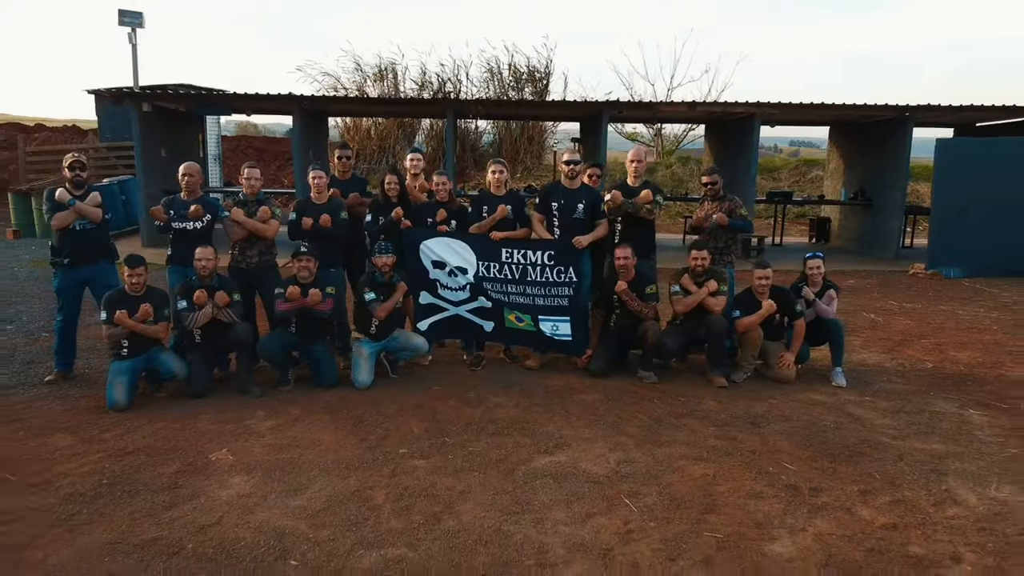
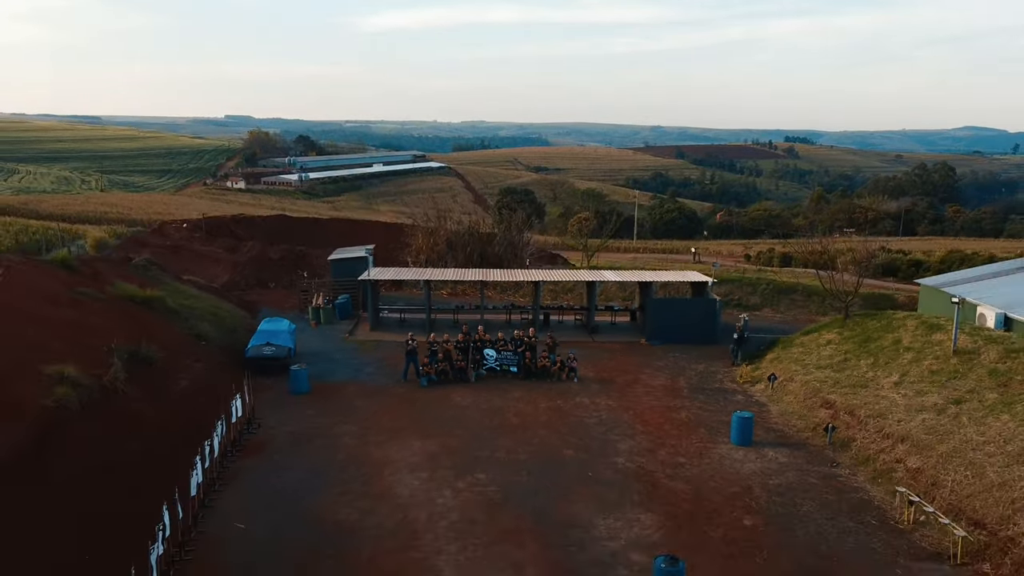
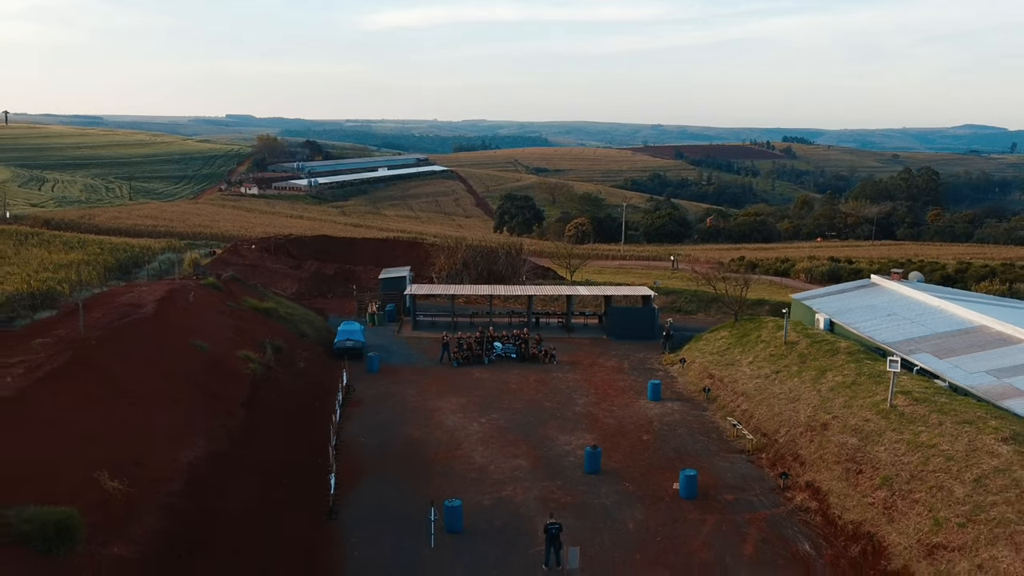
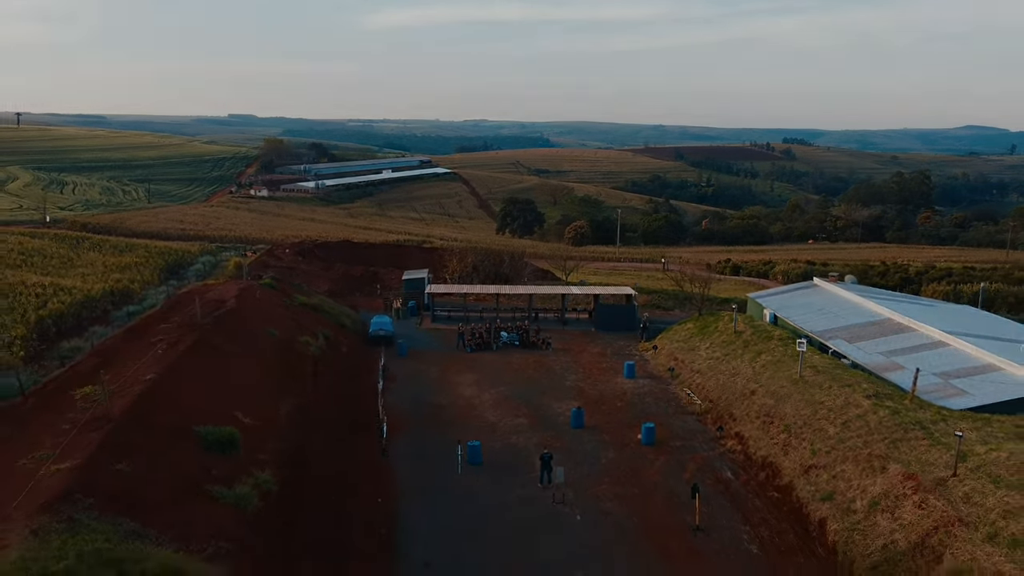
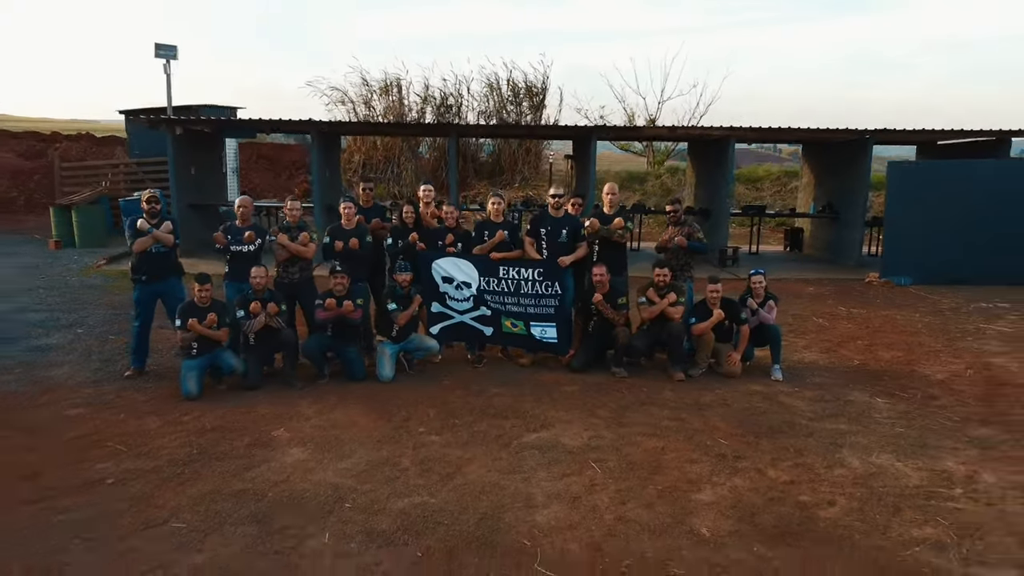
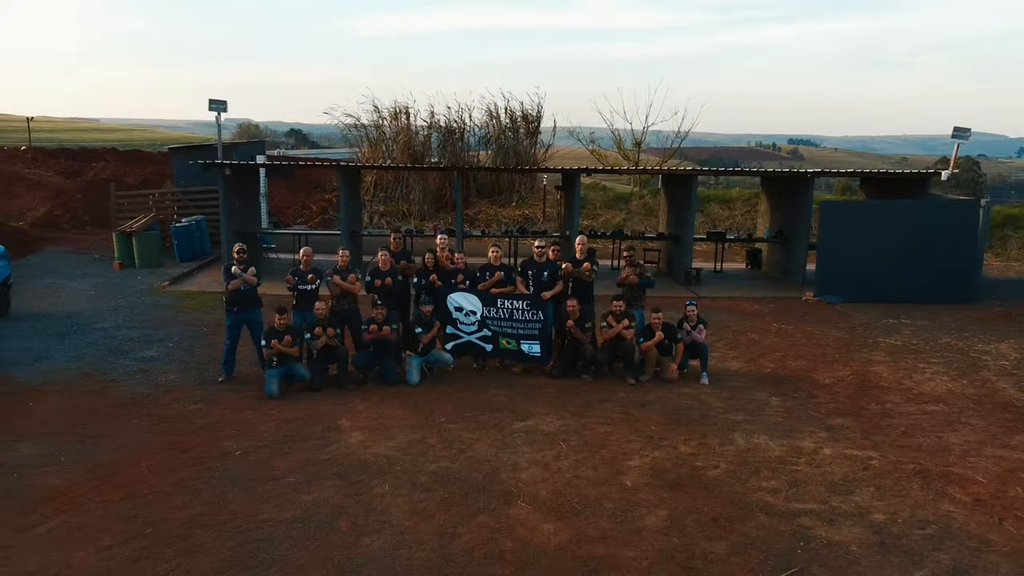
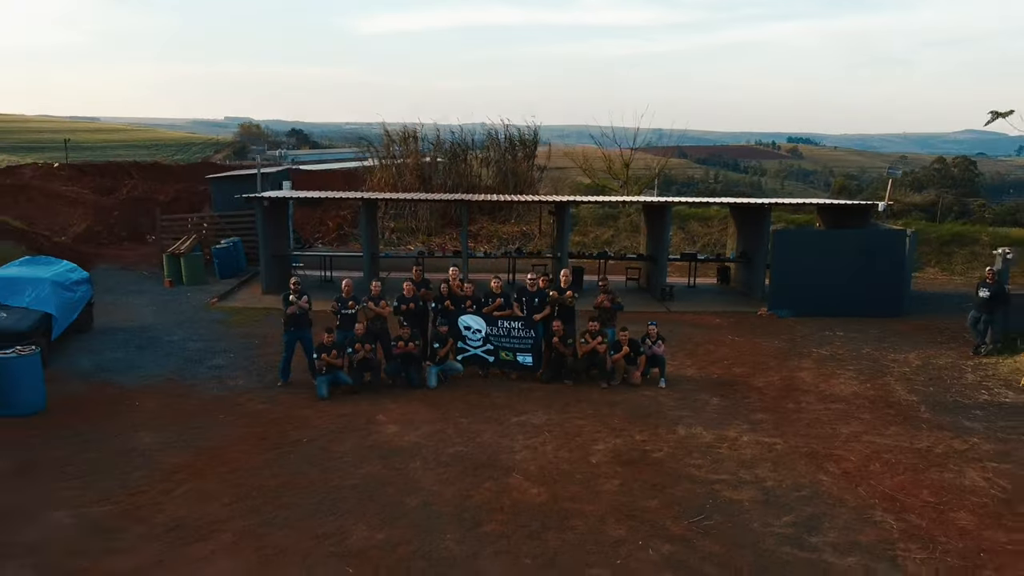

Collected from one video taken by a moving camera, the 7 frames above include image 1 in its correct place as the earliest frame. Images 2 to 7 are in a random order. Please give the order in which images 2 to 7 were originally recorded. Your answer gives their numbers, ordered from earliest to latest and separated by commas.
5, 6, 7, 2, 3, 4
